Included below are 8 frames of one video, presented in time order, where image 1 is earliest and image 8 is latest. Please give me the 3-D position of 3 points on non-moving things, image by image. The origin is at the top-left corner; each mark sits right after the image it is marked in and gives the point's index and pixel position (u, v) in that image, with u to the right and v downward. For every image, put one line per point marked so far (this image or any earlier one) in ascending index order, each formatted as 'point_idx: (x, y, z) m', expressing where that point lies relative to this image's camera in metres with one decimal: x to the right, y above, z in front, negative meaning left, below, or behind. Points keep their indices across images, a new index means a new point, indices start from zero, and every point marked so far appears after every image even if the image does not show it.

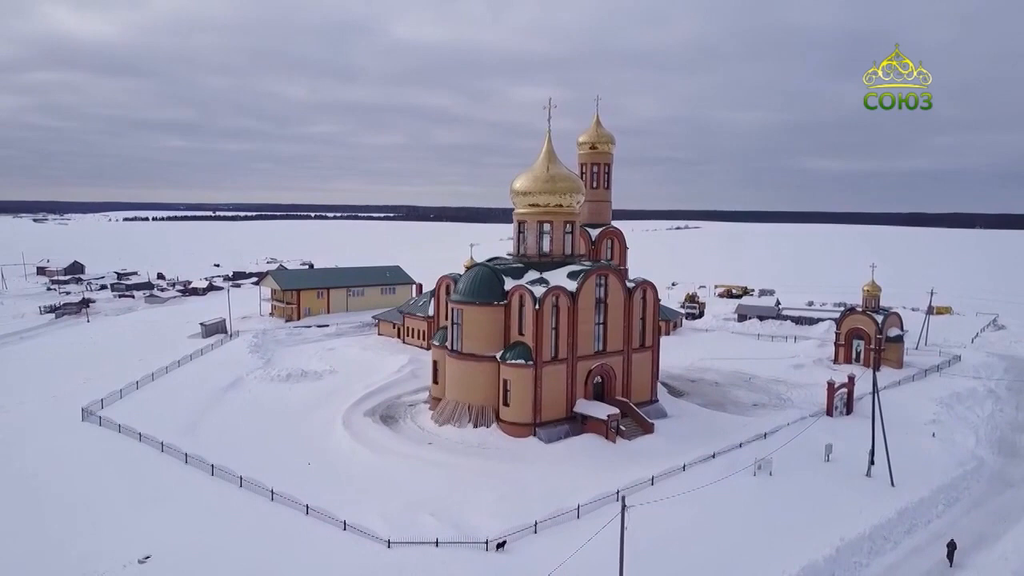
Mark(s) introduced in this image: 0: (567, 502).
0: (+1.2, -5.4, +17.8) m
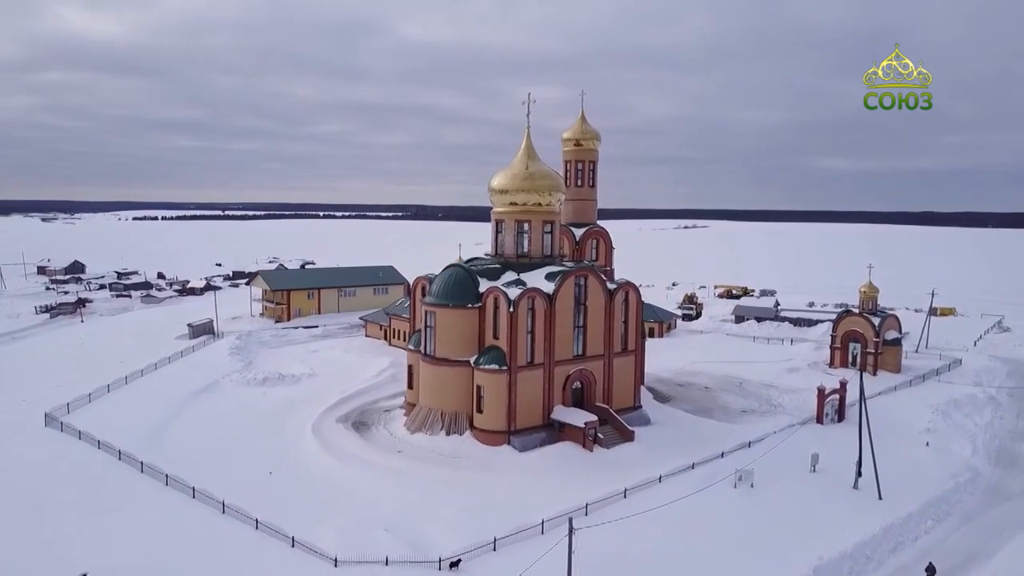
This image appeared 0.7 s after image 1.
0: (+0.4, -5.5, +16.9) m
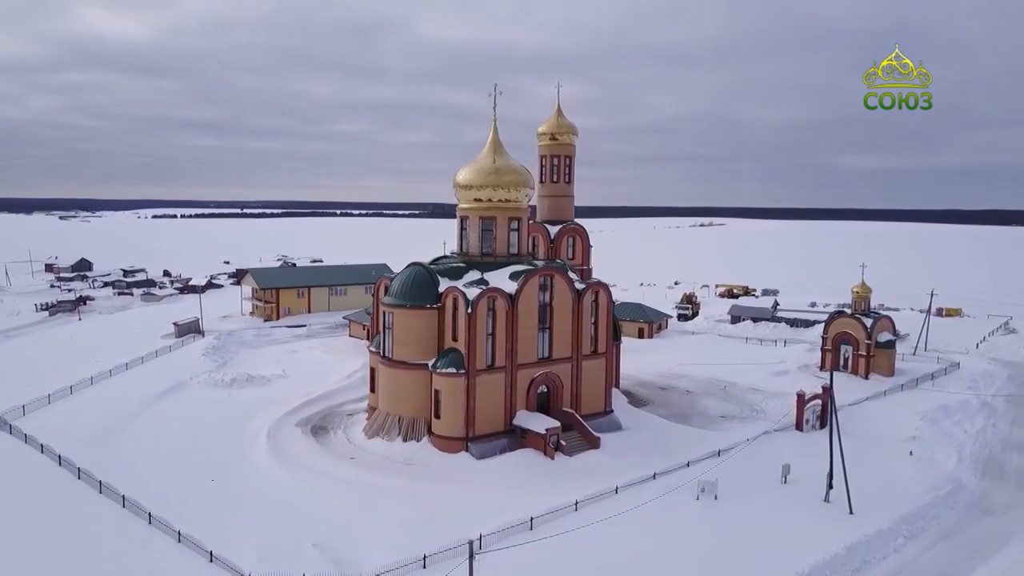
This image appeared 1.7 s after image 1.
0: (-0.9, -5.5, +16.0) m
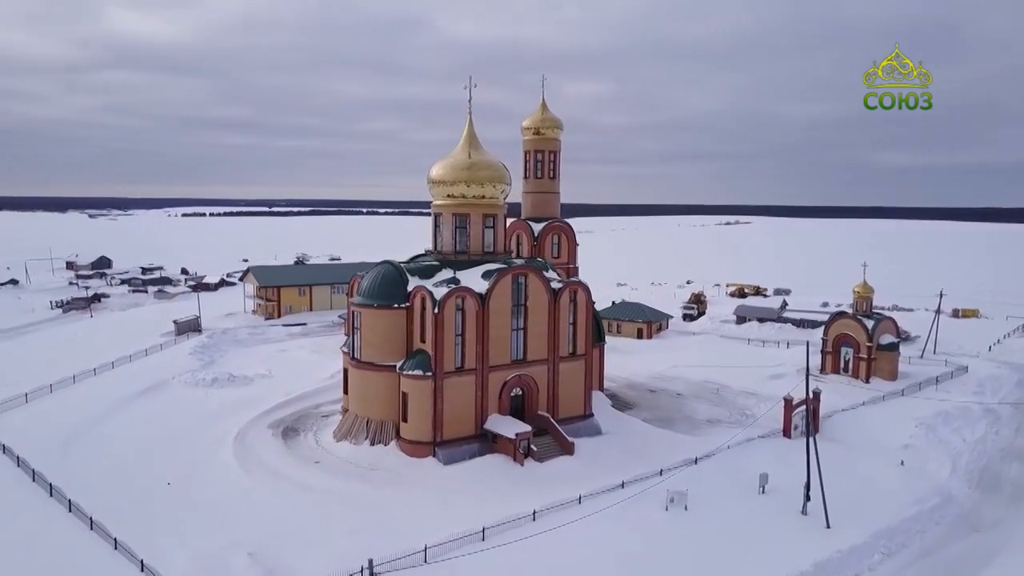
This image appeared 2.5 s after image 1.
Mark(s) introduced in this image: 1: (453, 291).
0: (-2.0, -5.5, +15.3) m
1: (-1.7, -0.1, +19.9) m
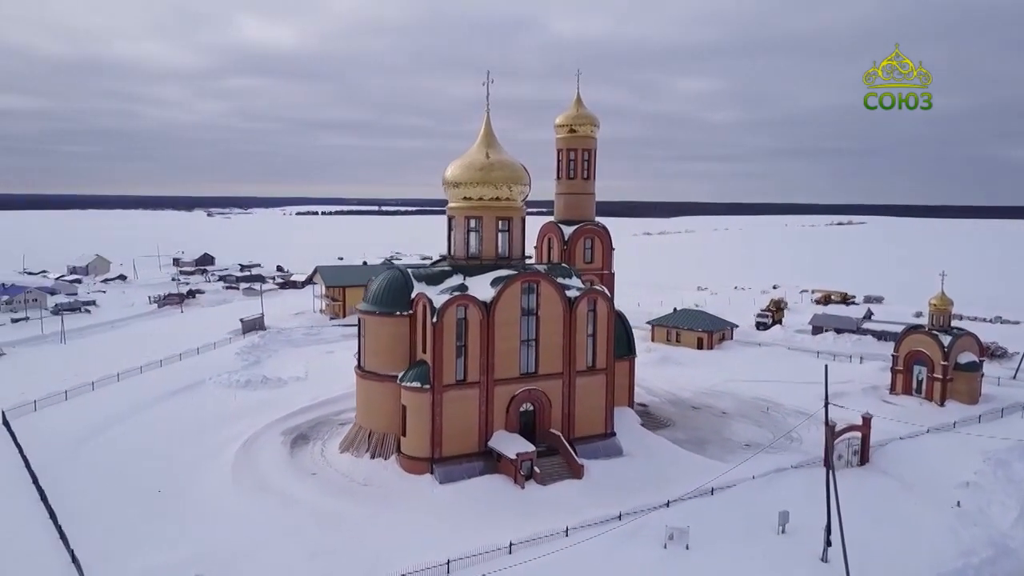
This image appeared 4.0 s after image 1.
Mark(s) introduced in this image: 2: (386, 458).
0: (-2.5, -5.7, +14.4) m
1: (-1.6, -0.3, +18.9) m
2: (-3.5, -4.8, +19.8) m
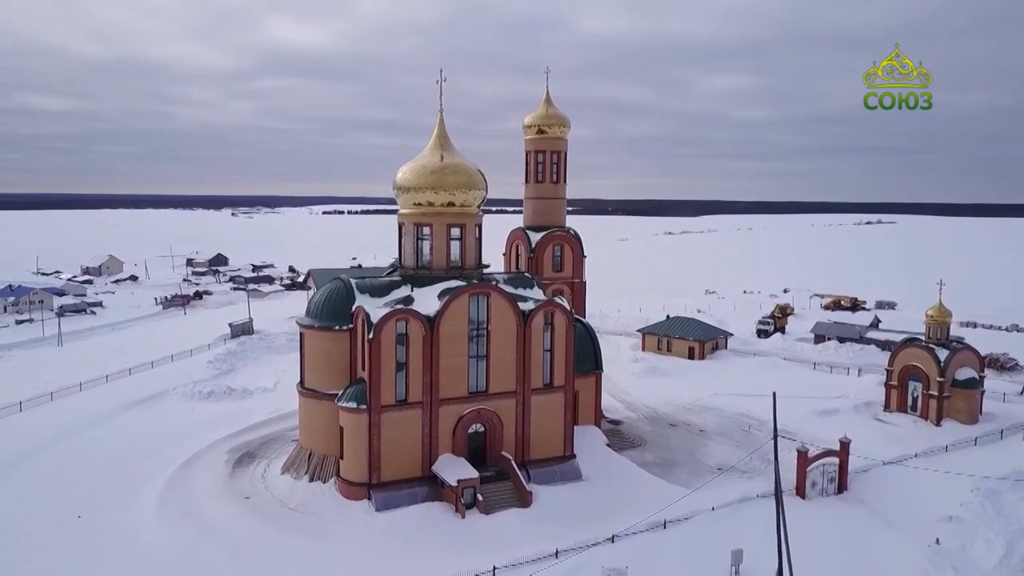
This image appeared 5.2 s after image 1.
0: (-4.1, -6.1, +13.2) m
1: (-3.0, -0.7, +17.7) m
2: (-4.9, -5.1, +18.6) m
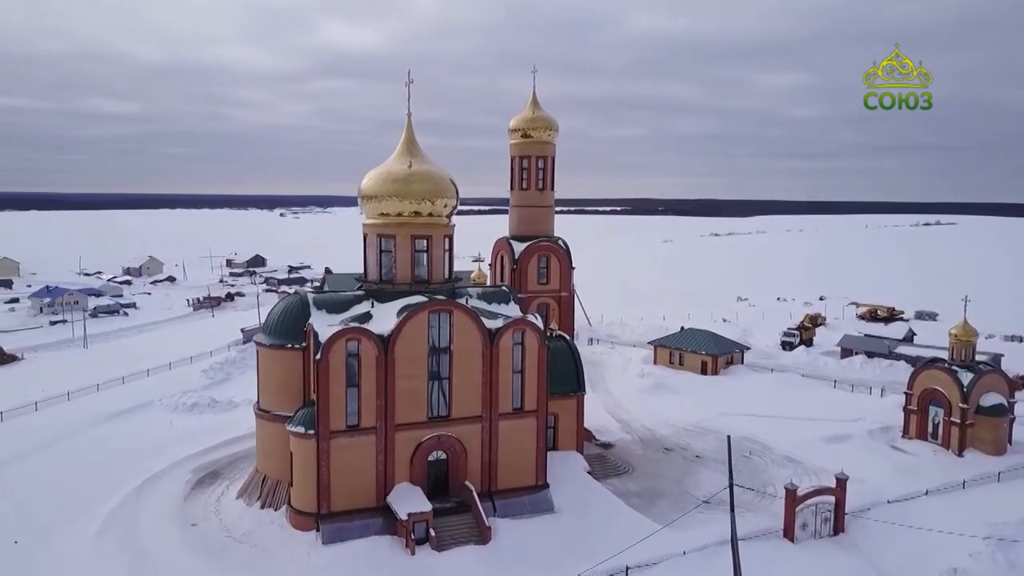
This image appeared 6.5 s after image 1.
0: (-5.3, -6.5, +12.2) m
1: (-4.0, -1.1, +16.6) m
2: (-5.9, -5.6, +17.7) m
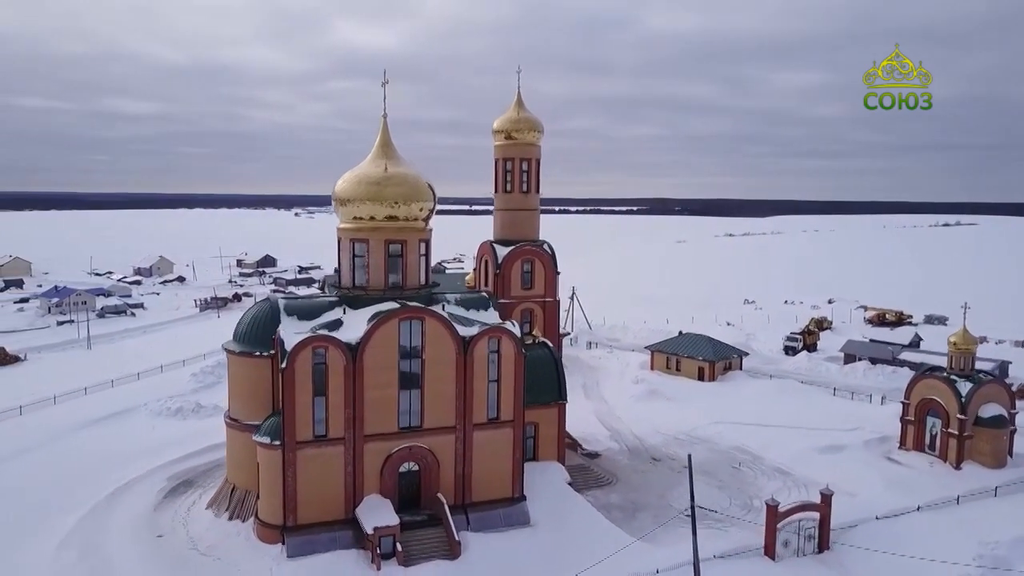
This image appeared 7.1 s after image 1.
0: (-6.1, -6.6, +11.8) m
1: (-4.6, -1.3, +16.2) m
2: (-6.5, -5.7, +17.3) m
